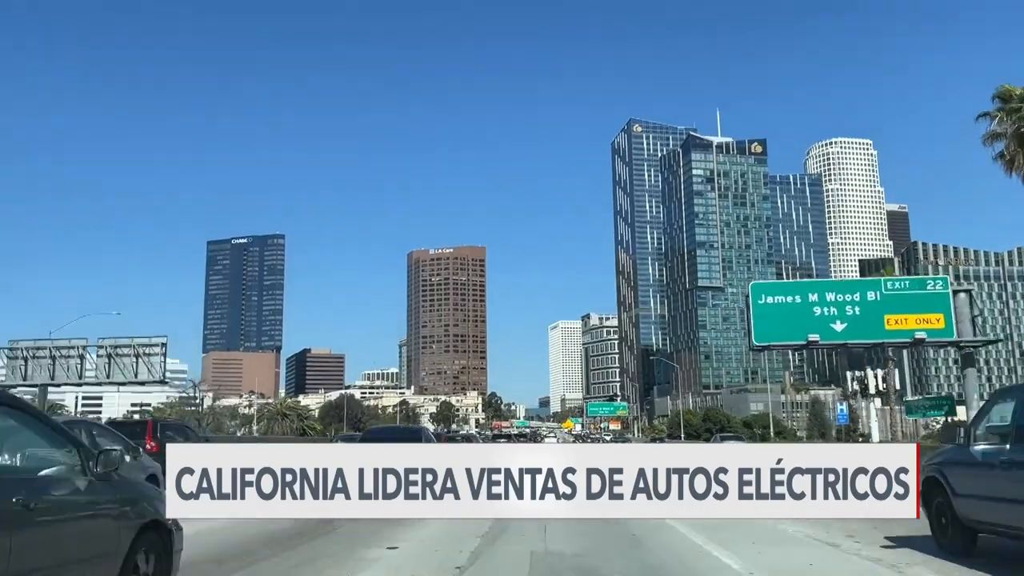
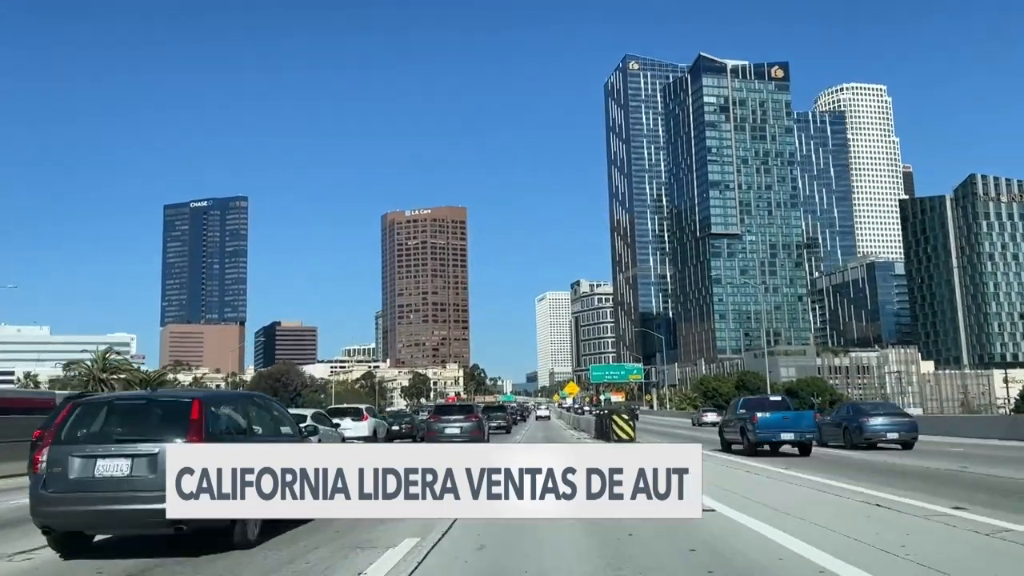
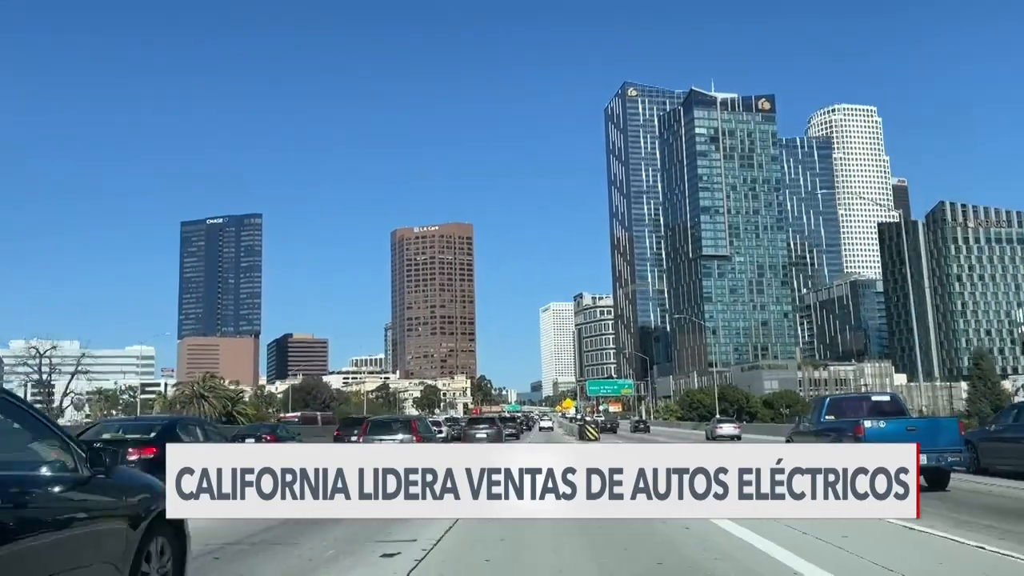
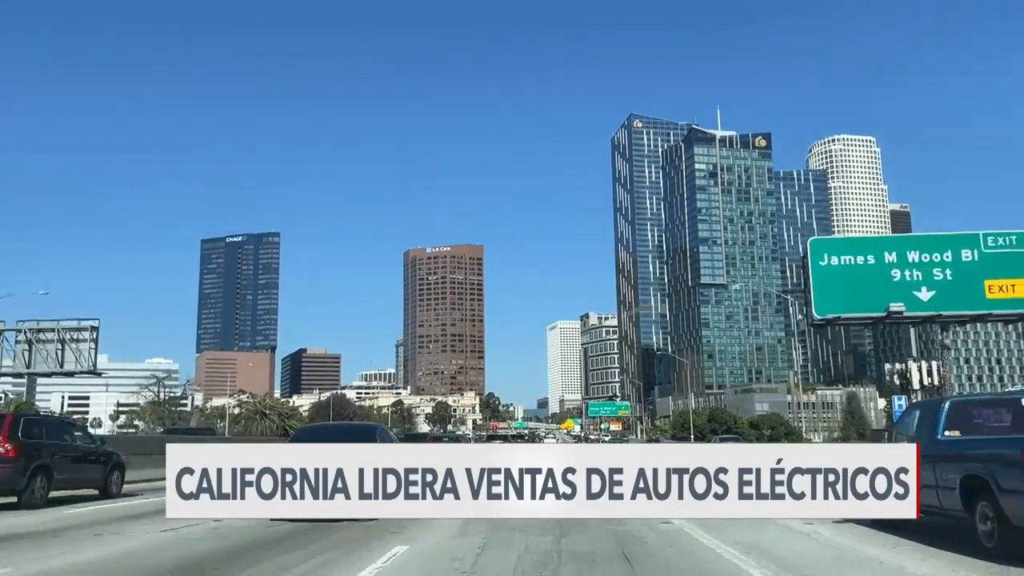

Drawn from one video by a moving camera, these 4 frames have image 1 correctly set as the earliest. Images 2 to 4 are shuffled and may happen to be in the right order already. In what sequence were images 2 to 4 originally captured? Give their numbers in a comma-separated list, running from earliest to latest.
4, 3, 2
